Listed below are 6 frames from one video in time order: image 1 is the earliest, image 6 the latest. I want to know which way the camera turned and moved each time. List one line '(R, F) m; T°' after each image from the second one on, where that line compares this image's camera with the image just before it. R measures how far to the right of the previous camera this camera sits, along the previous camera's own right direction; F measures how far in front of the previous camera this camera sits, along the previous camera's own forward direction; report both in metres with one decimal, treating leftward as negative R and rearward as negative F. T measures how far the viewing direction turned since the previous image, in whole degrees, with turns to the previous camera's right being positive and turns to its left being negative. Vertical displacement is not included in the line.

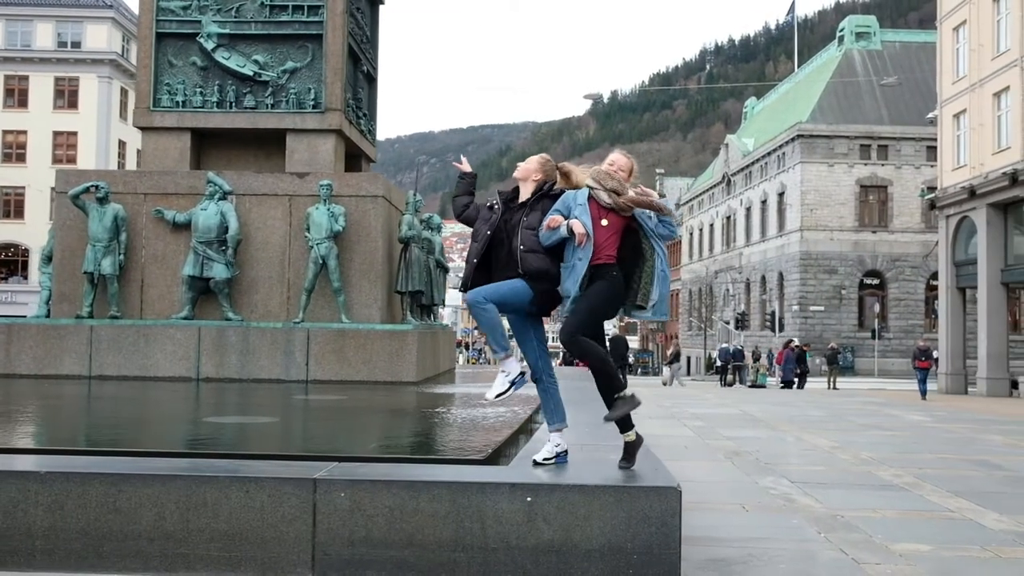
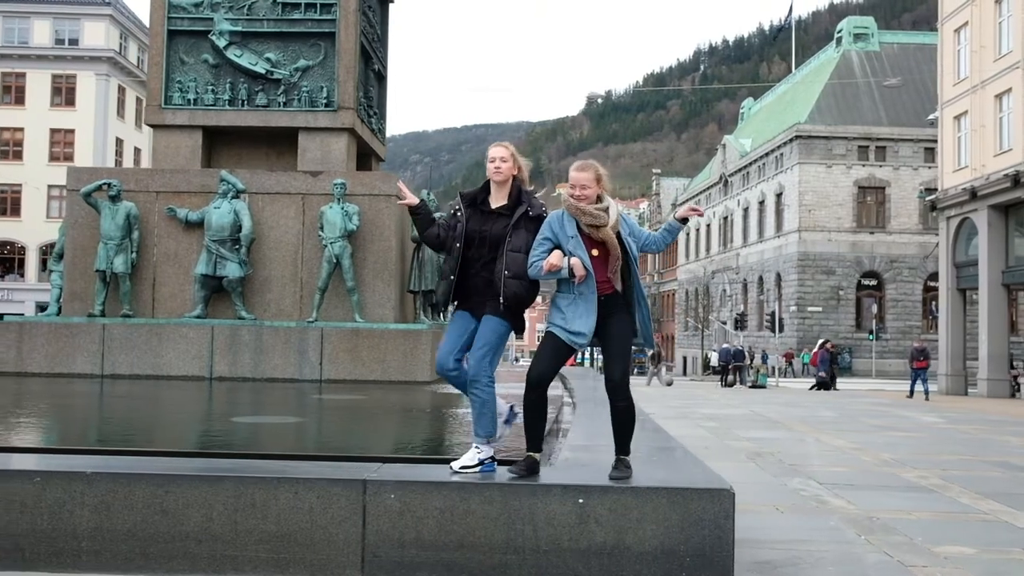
(-0.3, 0.0) m; 0°
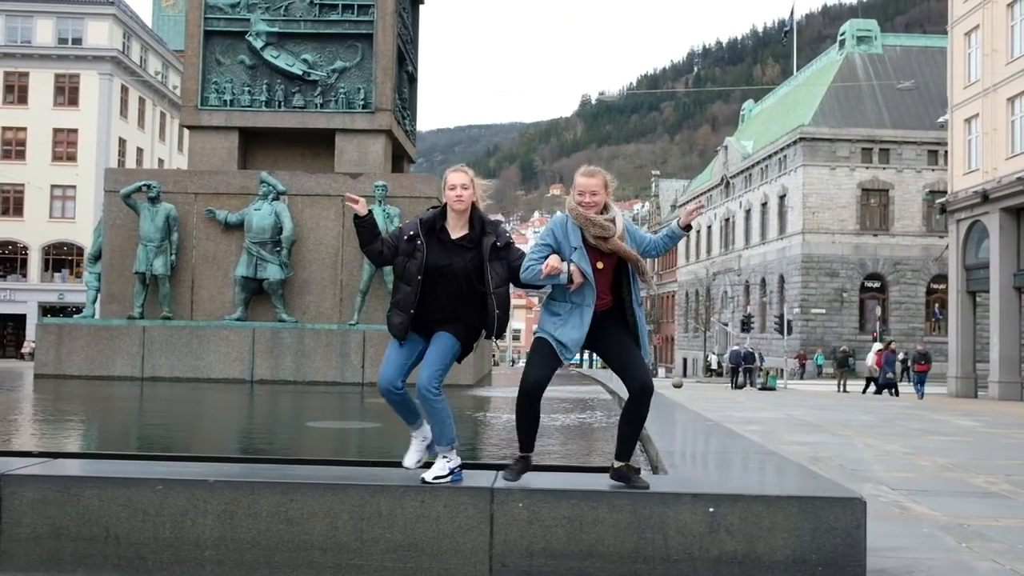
(-0.6, 0.0) m; 0°
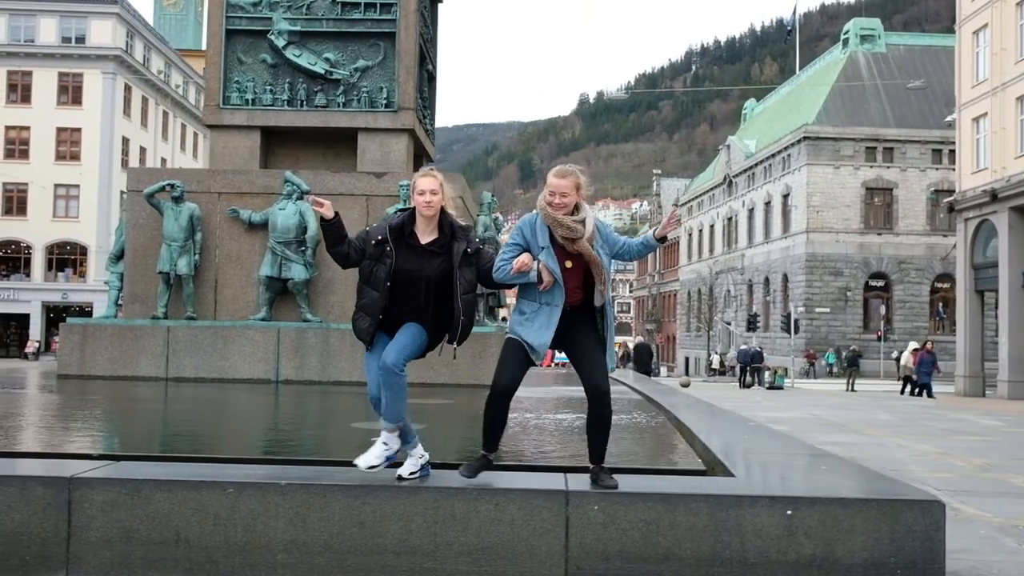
(-0.4, 0.0) m; 0°
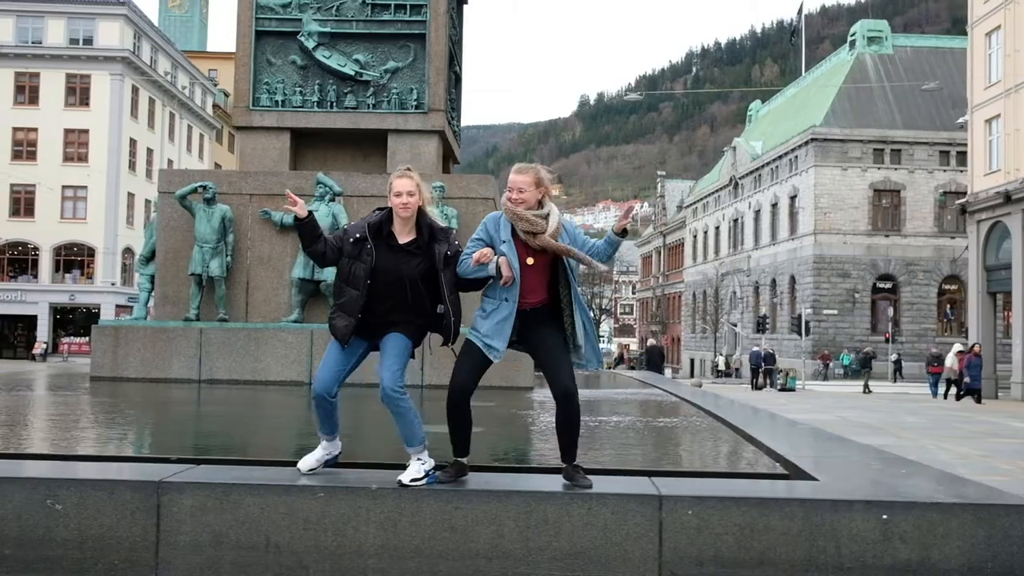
(-0.4, 0.0) m; 0°
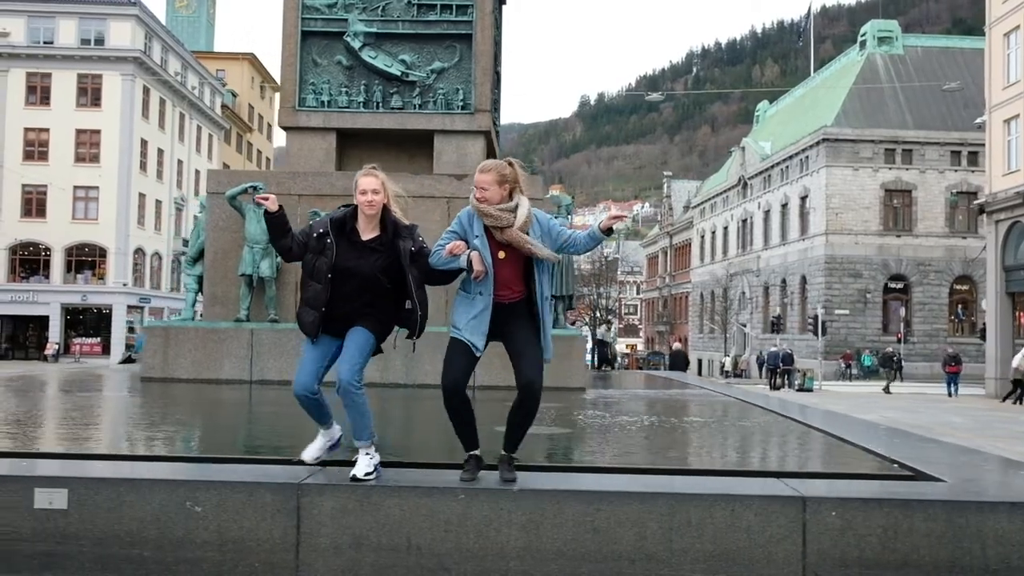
(-0.7, 0.0) m; 0°
